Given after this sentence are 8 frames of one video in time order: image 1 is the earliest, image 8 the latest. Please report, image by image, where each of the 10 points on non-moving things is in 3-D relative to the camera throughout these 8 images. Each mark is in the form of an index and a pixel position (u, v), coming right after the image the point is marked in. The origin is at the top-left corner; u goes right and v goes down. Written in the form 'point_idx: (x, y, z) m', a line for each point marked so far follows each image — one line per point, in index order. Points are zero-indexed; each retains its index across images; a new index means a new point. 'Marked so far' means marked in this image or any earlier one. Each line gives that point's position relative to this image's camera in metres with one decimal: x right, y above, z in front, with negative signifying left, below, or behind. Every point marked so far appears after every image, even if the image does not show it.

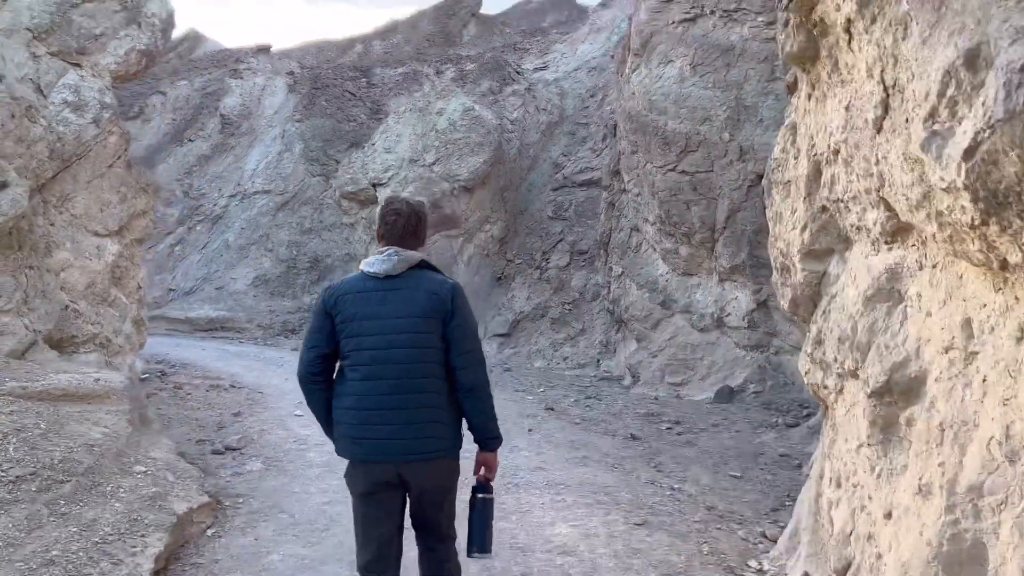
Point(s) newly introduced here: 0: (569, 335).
0: (+1.0, -0.8, +13.7) m
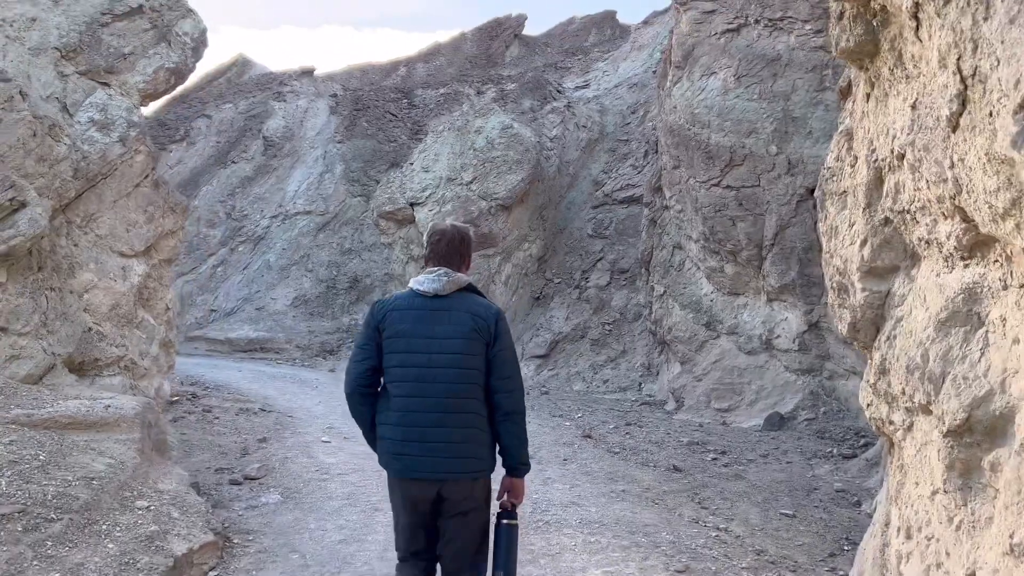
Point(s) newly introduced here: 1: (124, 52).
0: (+1.6, -1.1, +13.2) m
1: (-3.8, +2.3, +8.1) m
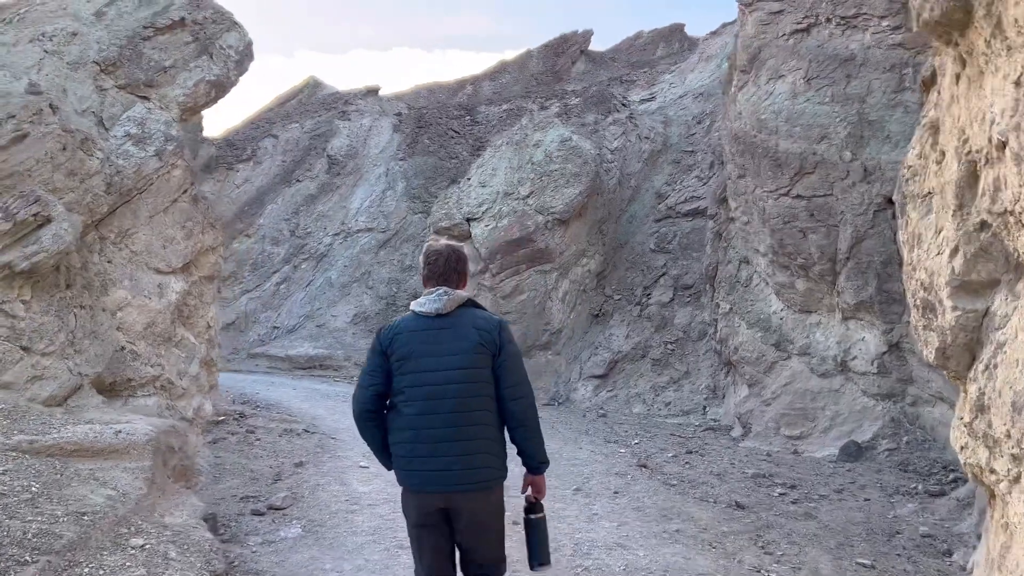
0: (+2.5, -1.4, +12.6) m
1: (-3.4, +2.2, +8.0) m
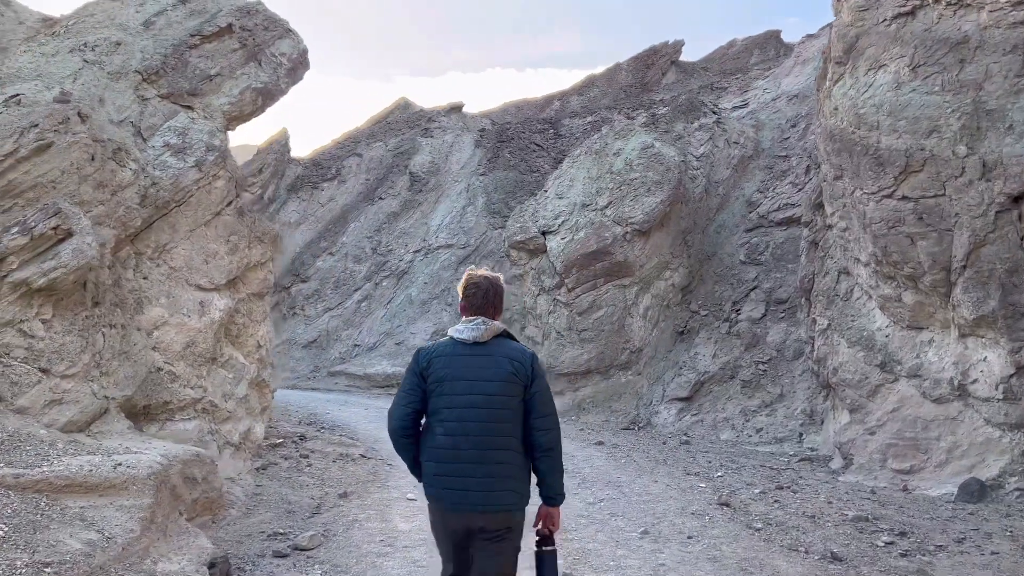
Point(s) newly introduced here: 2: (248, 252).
0: (+3.5, -1.6, +11.5) m
1: (-2.8, +2.0, +7.7) m
2: (-2.5, +0.3, +7.7) m
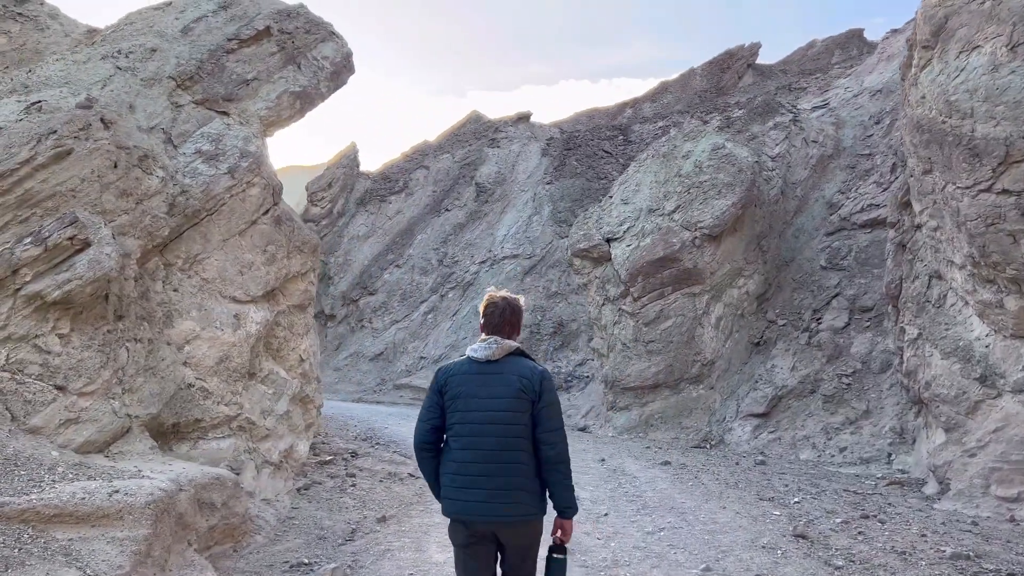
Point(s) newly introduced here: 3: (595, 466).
0: (+4.3, -1.7, +10.6) m
1: (-2.4, +1.9, +7.4) m
2: (-2.0, +0.2, +7.4) m
3: (+1.0, -2.1, +9.6) m
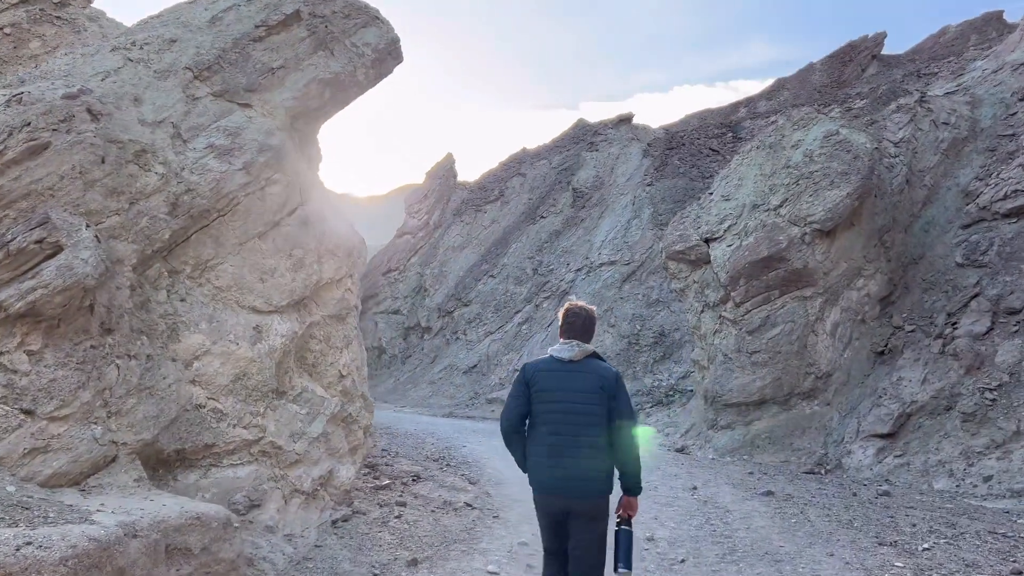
0: (+5.2, -1.7, +8.9) m
1: (-2.0, +1.8, +6.7) m
2: (-1.6, +0.2, +6.6) m
3: (+1.8, -2.1, +8.4) m
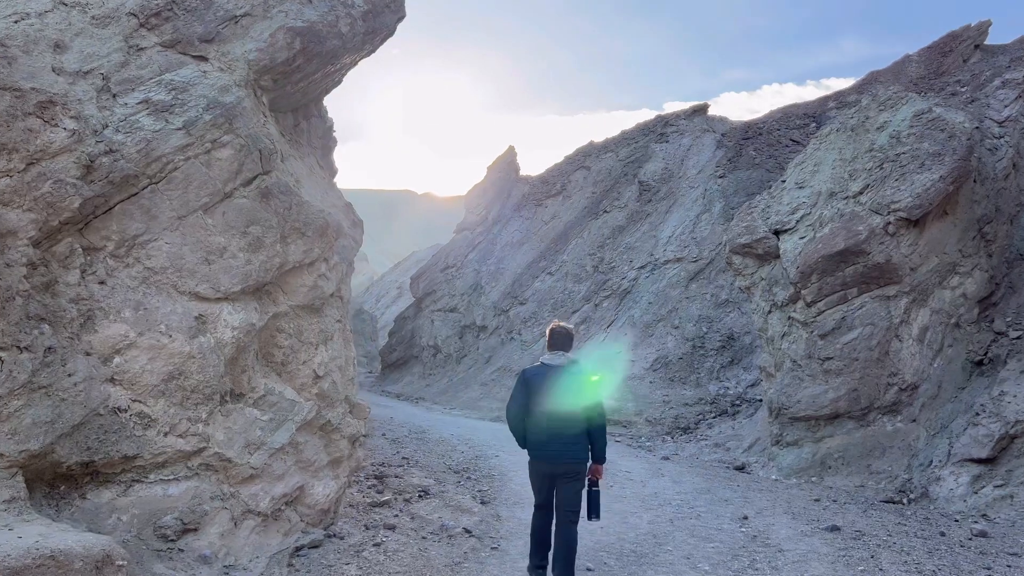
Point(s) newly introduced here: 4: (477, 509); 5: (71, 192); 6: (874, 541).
0: (+5.4, -1.6, +7.2) m
1: (-1.9, +1.9, +5.8) m
2: (-1.6, +0.3, +5.6) m
3: (+1.9, -2.1, +7.1) m
4: (-0.3, -2.0, +7.4) m
5: (-2.4, +0.5, +4.5) m
6: (+2.9, -2.0, +6.6) m
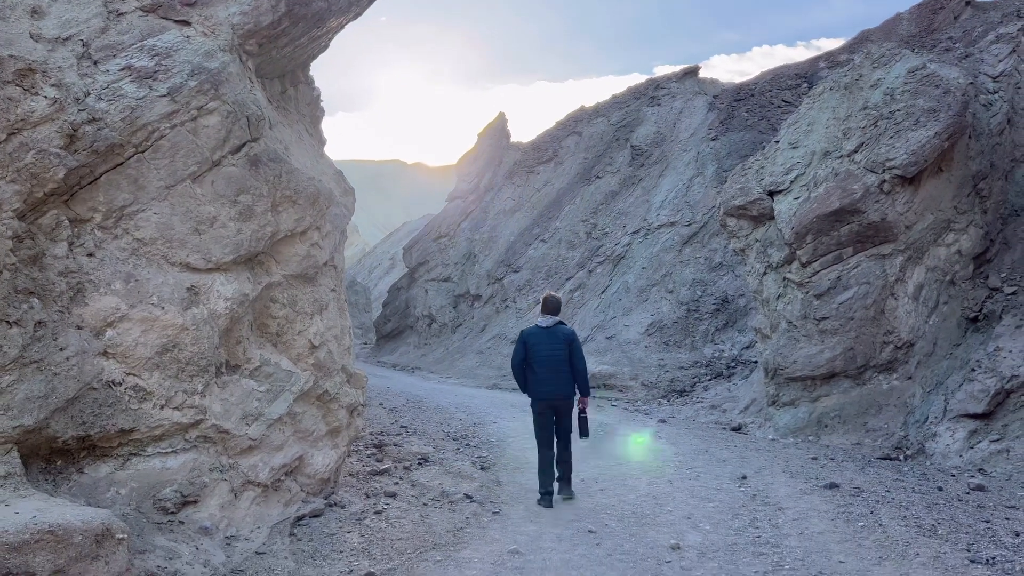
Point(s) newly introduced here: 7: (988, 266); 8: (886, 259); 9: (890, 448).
0: (+5.4, -1.2, +7.2) m
1: (-2.0, +2.1, +5.6) m
2: (-1.6, +0.5, +5.5) m
3: (+1.9, -1.7, +7.1) m
4: (-0.3, -1.7, +7.4) m
5: (-2.5, +0.7, +4.4) m
6: (+2.9, -1.7, +6.6) m
7: (+6.0, +0.3, +10.3) m
8: (+4.7, +0.4, +10.3) m
9: (+4.1, -1.7, +8.9) m
